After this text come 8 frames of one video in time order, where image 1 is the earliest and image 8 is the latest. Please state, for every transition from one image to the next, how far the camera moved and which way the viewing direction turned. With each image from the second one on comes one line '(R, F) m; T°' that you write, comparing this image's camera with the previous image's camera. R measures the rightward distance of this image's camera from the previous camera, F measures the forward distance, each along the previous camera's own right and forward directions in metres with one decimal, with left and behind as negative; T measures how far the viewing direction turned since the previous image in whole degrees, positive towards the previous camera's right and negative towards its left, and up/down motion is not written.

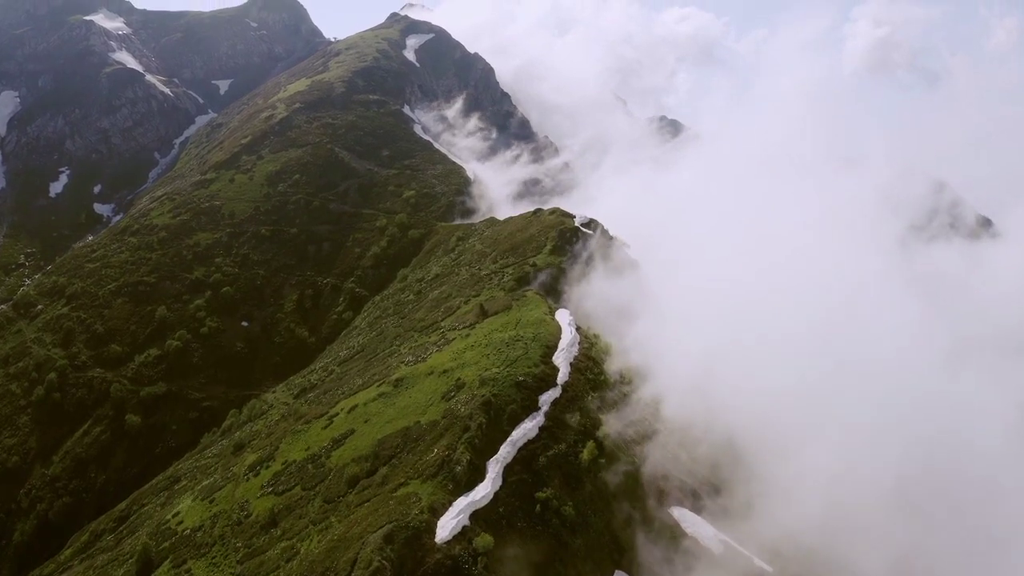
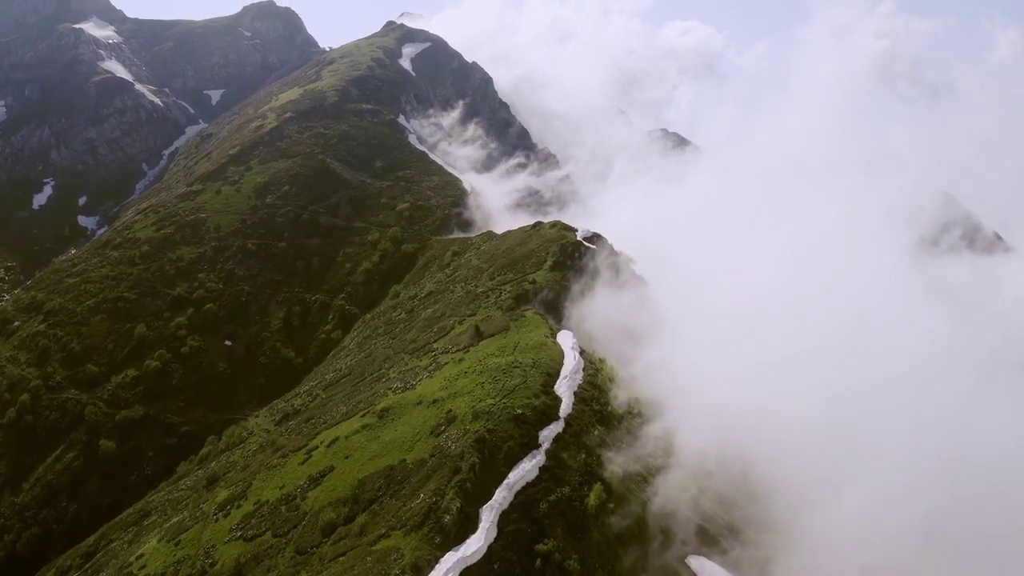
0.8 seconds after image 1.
(+0.2, +7.0) m; 0°
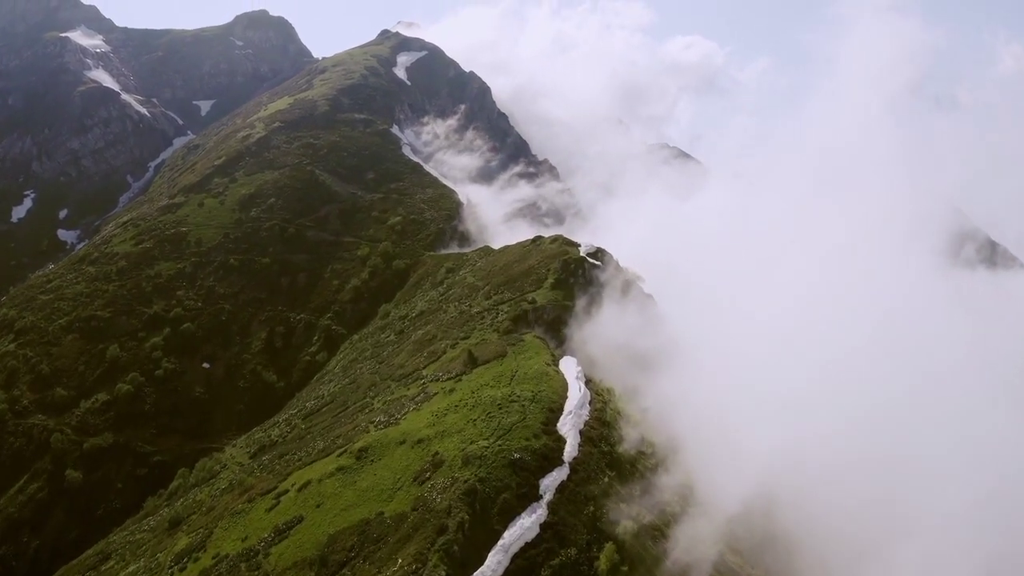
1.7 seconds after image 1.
(+0.2, +8.1) m; 0°
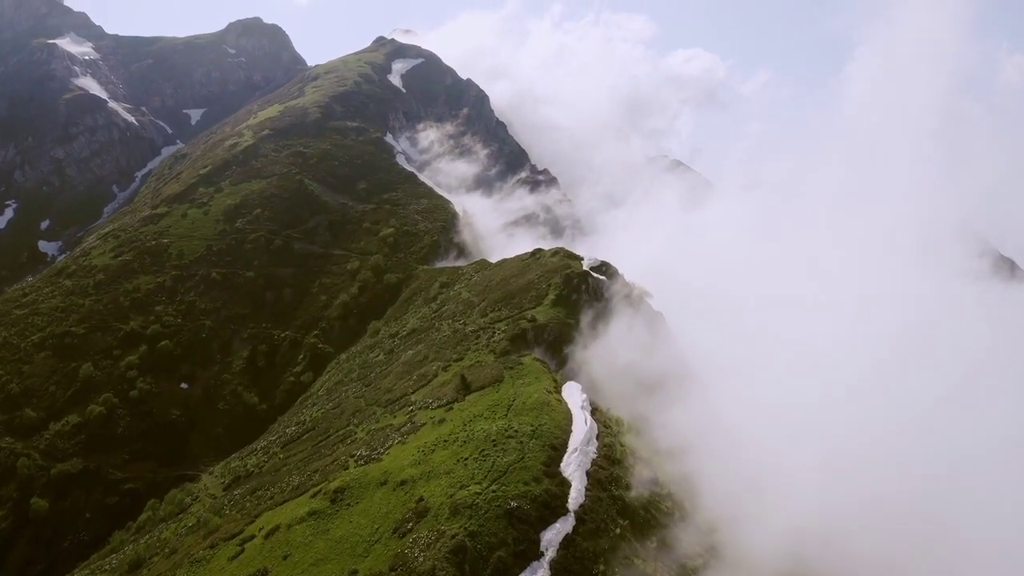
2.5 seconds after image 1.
(+0.1, +7.0) m; 0°
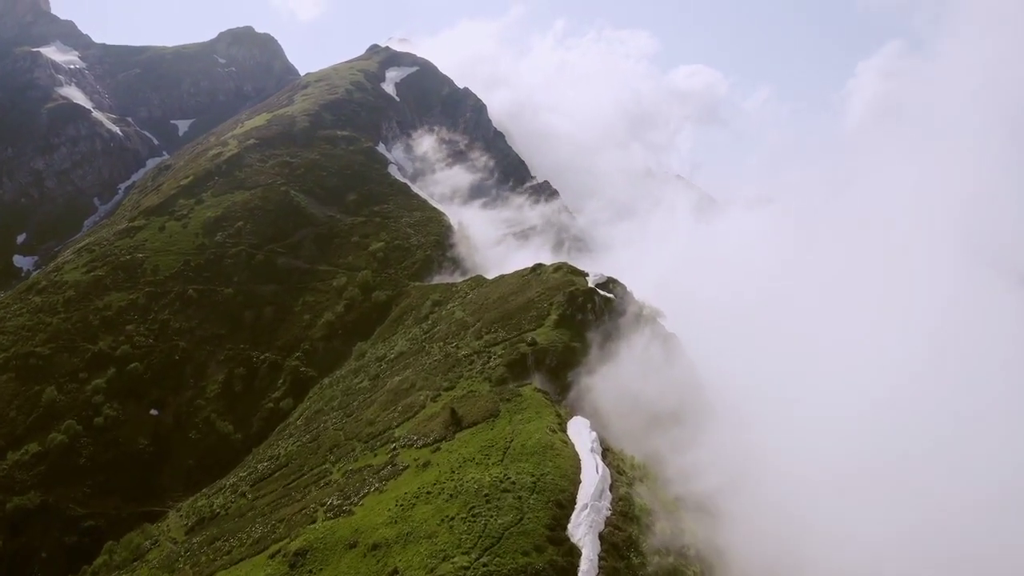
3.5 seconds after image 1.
(+0.1, +8.3) m; 0°
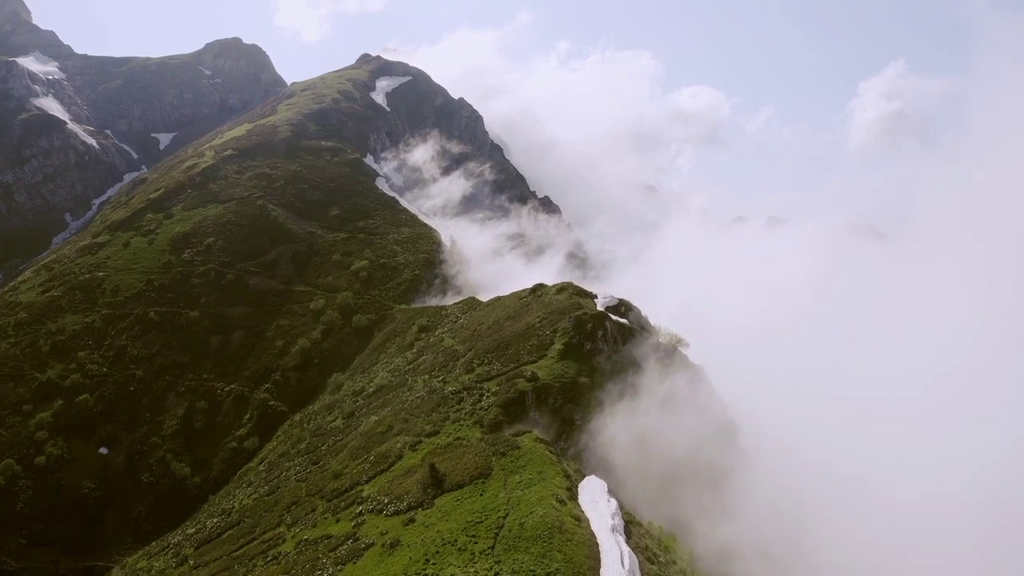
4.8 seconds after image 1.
(+0.1, +11.2) m; 0°
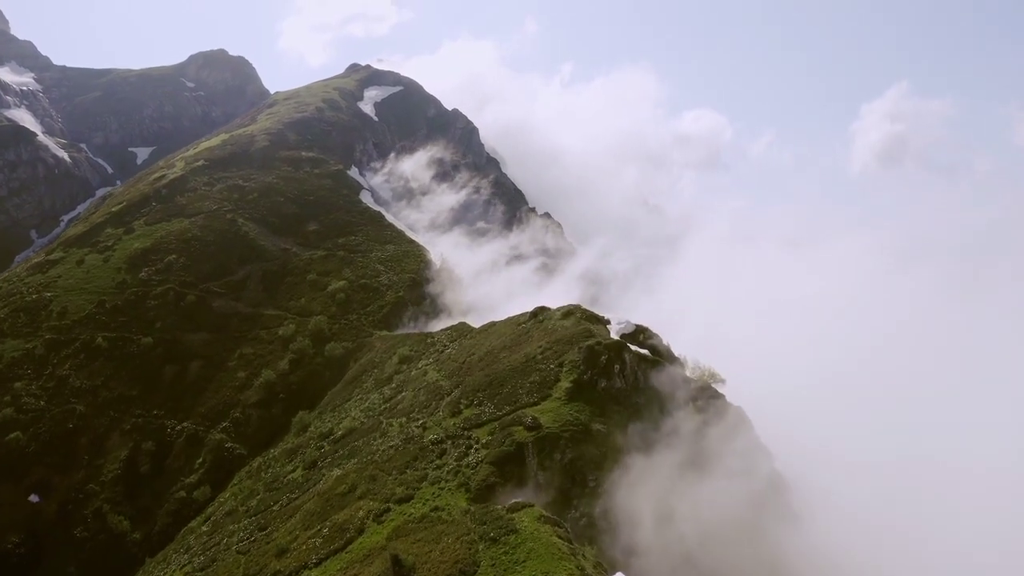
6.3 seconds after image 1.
(+0.1, +11.7) m; 0°
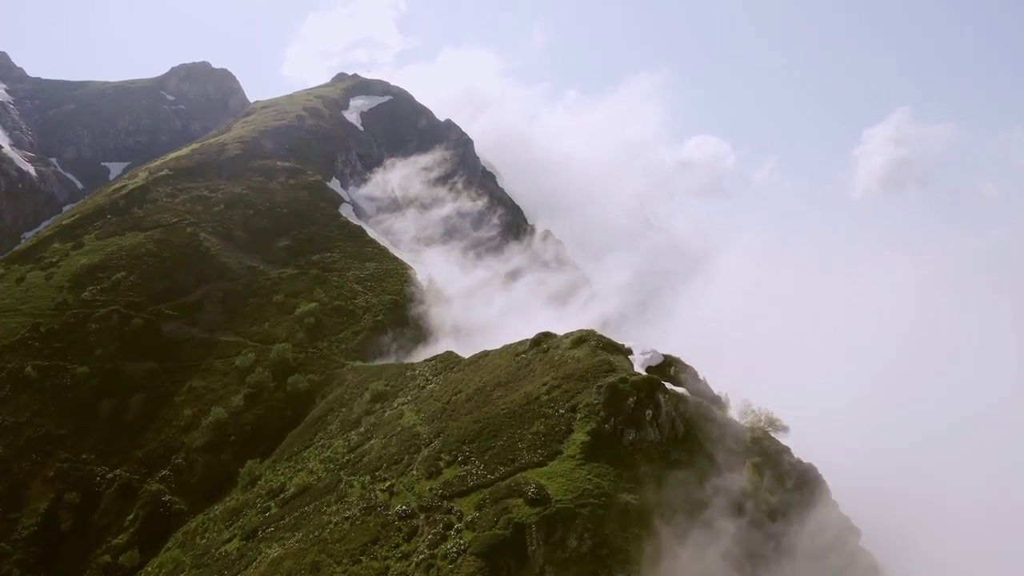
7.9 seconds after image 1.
(0.0, +12.1) m; 0°
